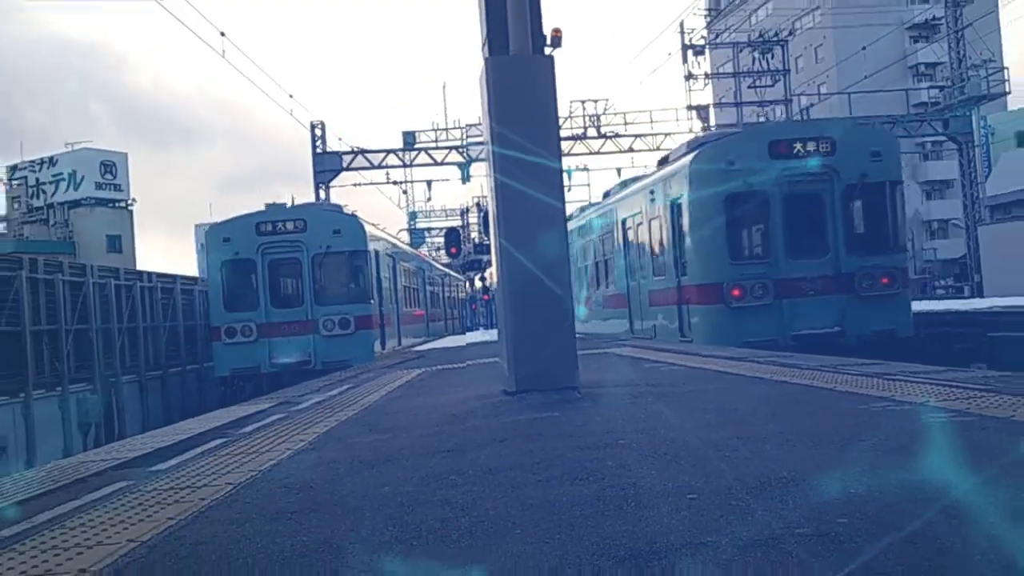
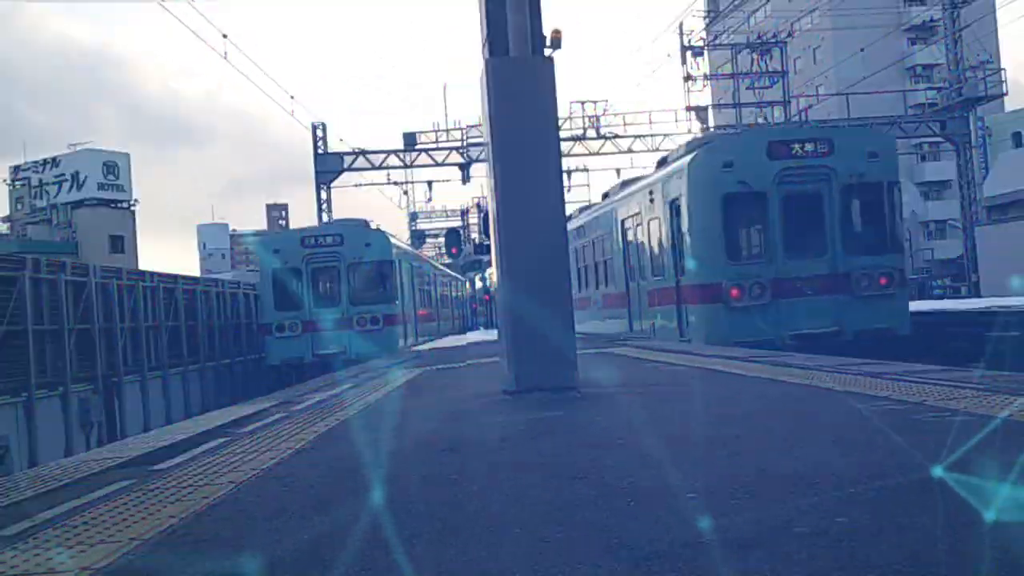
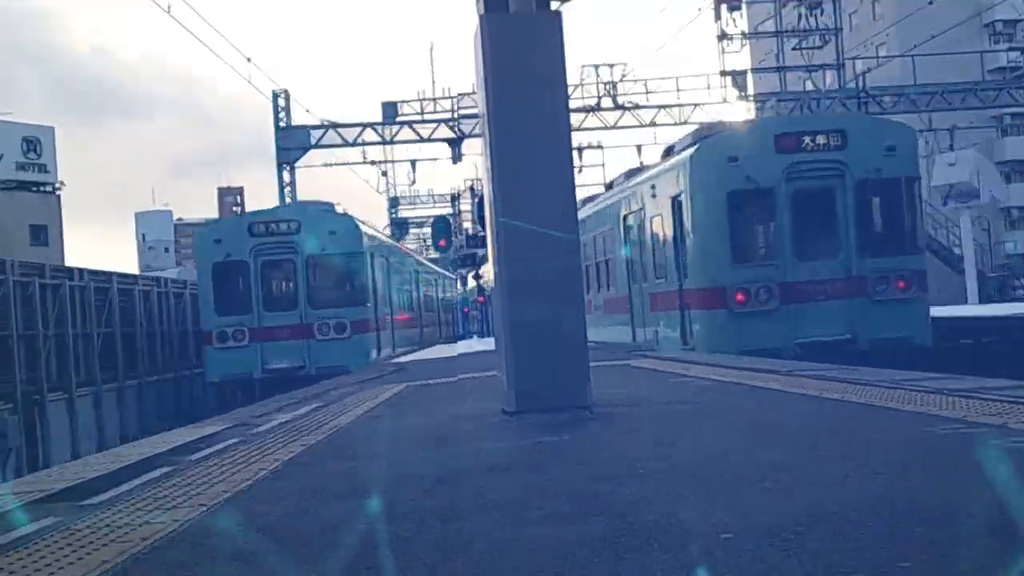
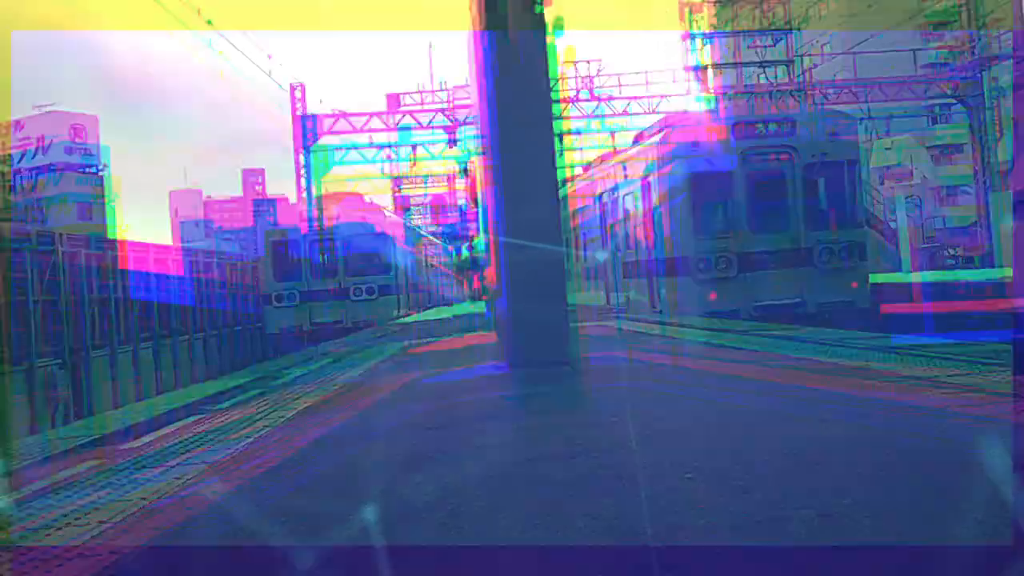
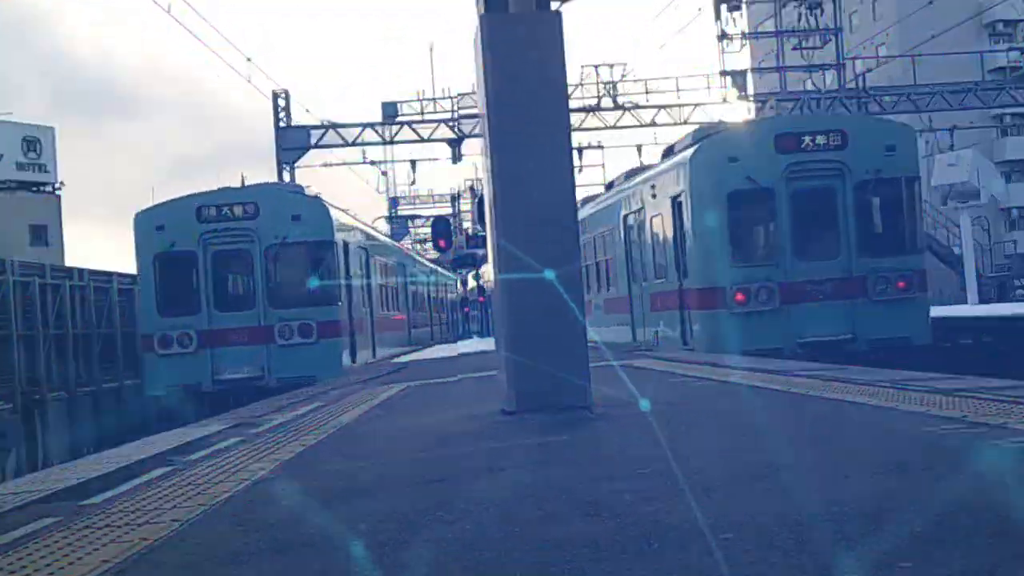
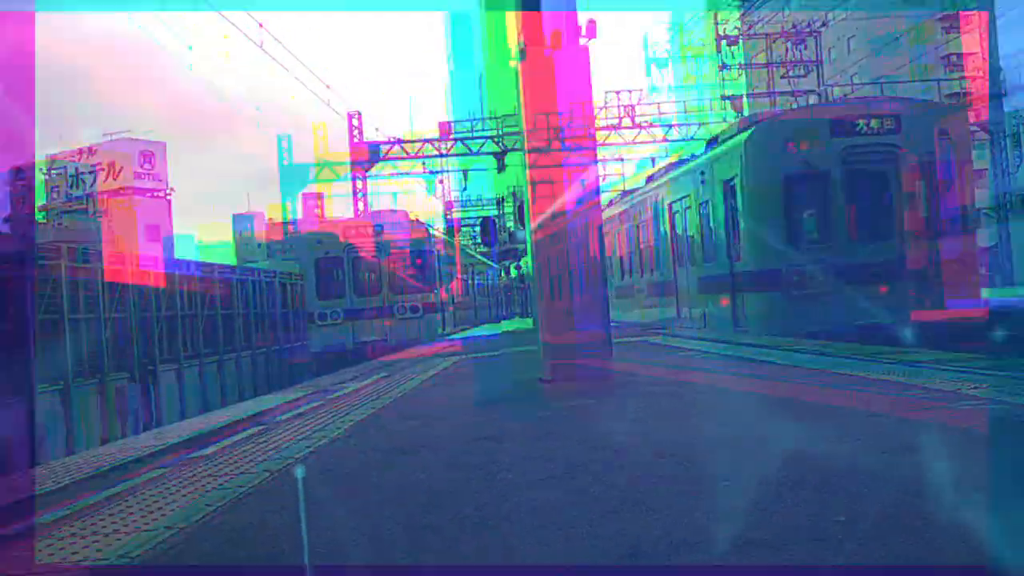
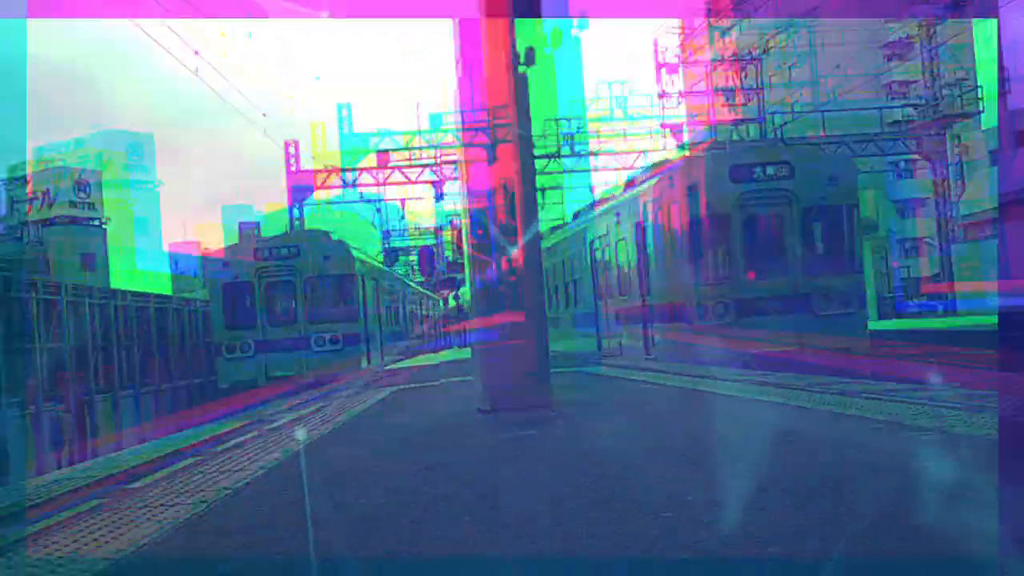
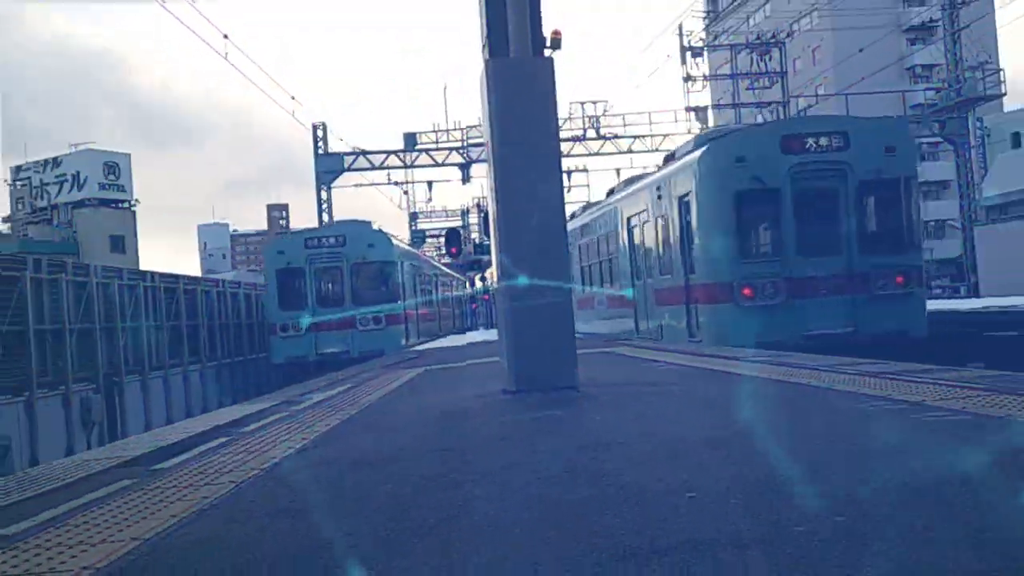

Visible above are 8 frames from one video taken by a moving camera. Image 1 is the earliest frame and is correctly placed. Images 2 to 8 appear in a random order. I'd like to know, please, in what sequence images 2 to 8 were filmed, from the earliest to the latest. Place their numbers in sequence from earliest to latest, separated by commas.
6, 7, 8, 5, 4, 3, 2
